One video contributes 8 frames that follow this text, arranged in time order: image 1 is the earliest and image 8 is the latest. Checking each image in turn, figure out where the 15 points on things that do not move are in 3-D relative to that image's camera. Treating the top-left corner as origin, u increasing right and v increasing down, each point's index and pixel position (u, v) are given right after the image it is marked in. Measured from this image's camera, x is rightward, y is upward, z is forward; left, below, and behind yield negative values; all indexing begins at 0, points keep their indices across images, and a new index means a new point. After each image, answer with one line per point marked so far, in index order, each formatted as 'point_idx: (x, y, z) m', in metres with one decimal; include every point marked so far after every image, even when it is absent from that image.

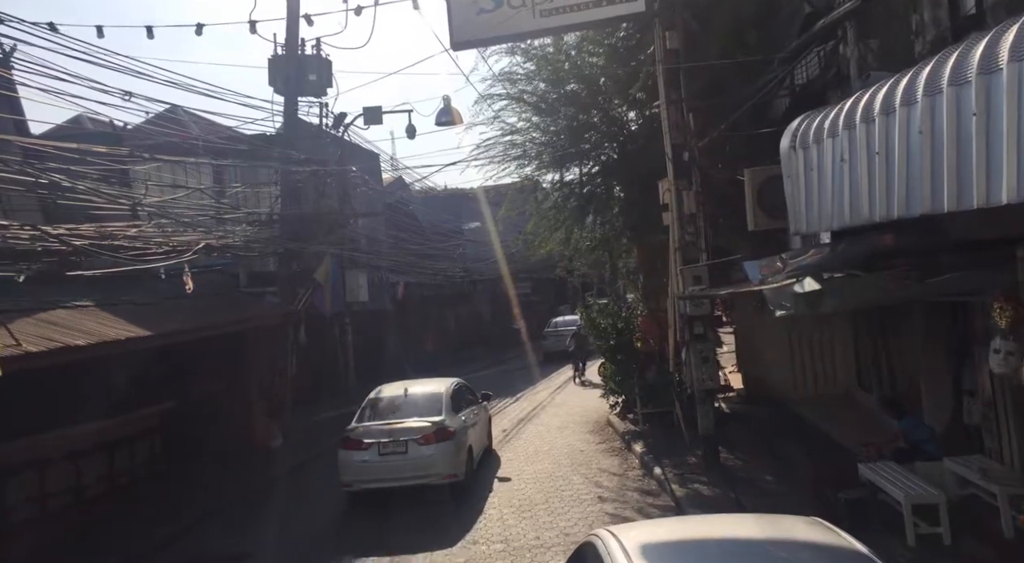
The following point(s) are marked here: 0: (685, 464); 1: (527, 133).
0: (+2.3, -2.5, +9.2) m
1: (+0.3, +2.9, +13.1) m
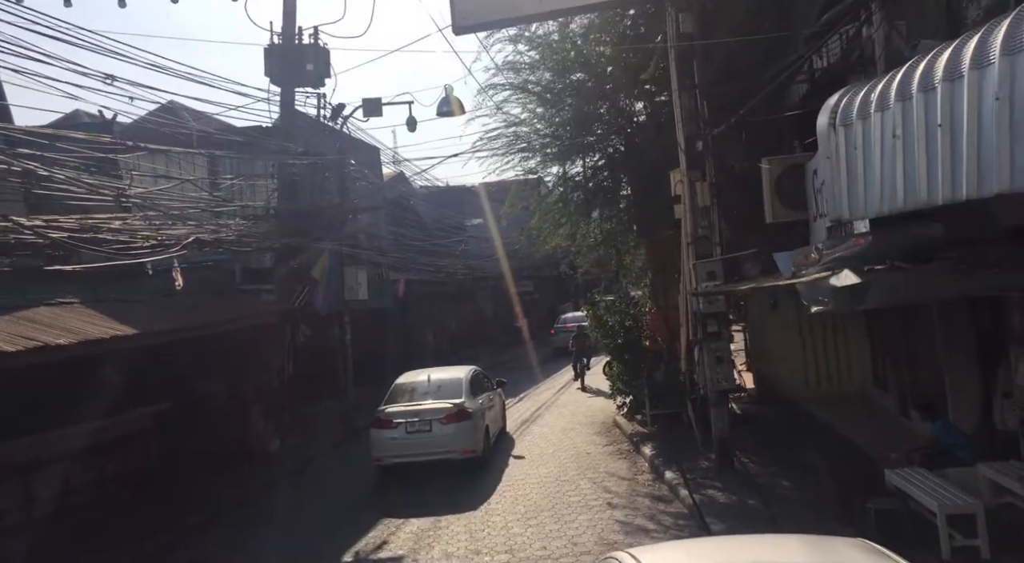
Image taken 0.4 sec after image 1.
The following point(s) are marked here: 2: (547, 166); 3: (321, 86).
0: (+2.4, -2.4, +8.8) m
1: (+0.4, +2.9, +12.7) m
2: (+0.7, +2.2, +13.0) m
3: (-3.7, +3.8, +13.2) m
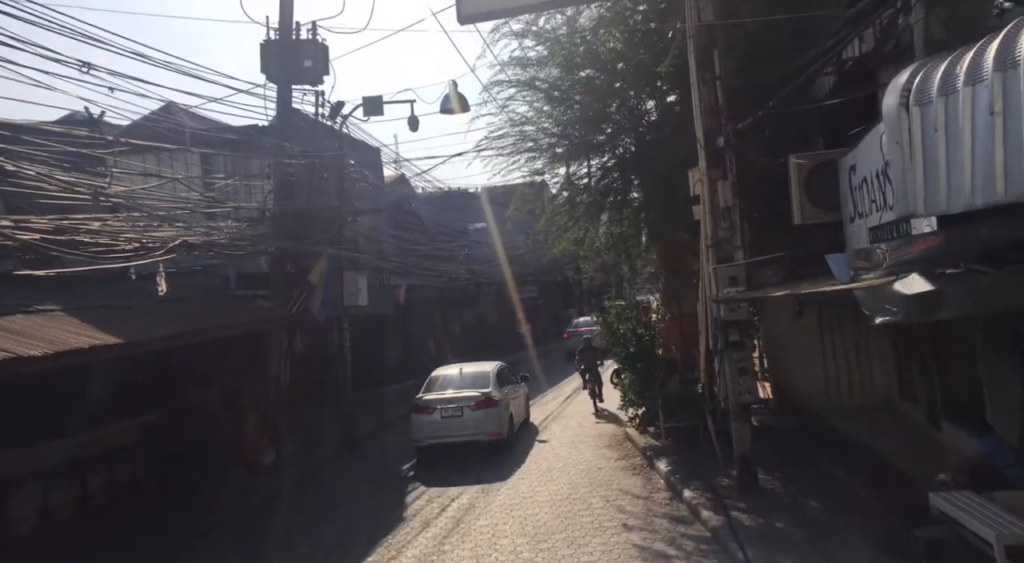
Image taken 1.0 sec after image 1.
0: (+2.5, -2.5, +8.2) m
1: (+0.5, +2.8, +12.2) m
2: (+0.8, +2.1, +12.5) m
3: (-3.6, +3.7, +12.7) m
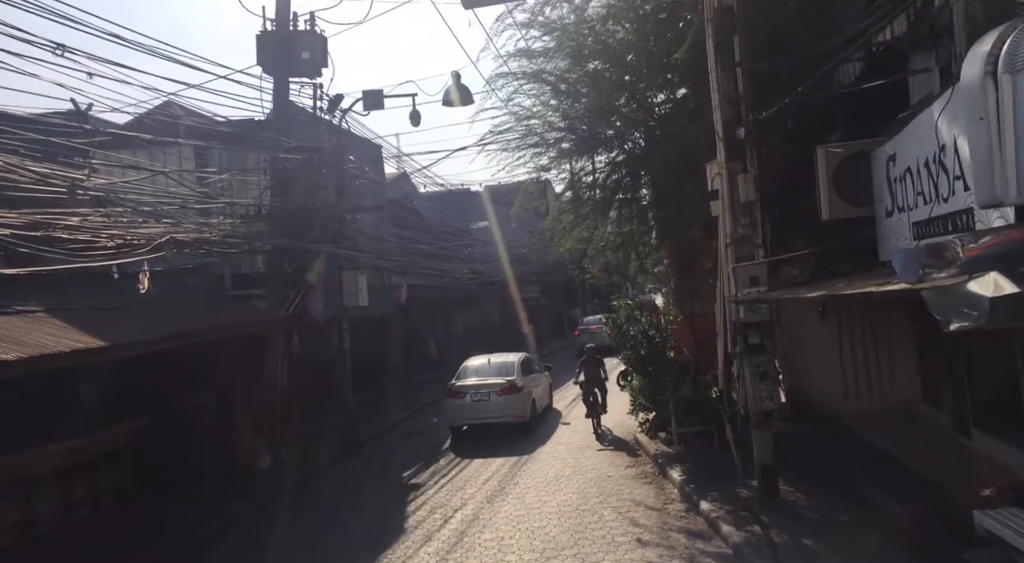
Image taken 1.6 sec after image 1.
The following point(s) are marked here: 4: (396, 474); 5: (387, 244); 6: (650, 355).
0: (+2.6, -2.5, +7.8) m
1: (+0.6, +2.8, +11.7) m
2: (+0.9, +2.1, +12.1) m
3: (-3.5, +3.7, +12.3) m
4: (-1.9, -3.1, +11.0) m
5: (-2.9, +0.9, +15.8) m
6: (+2.2, -1.2, +10.6) m
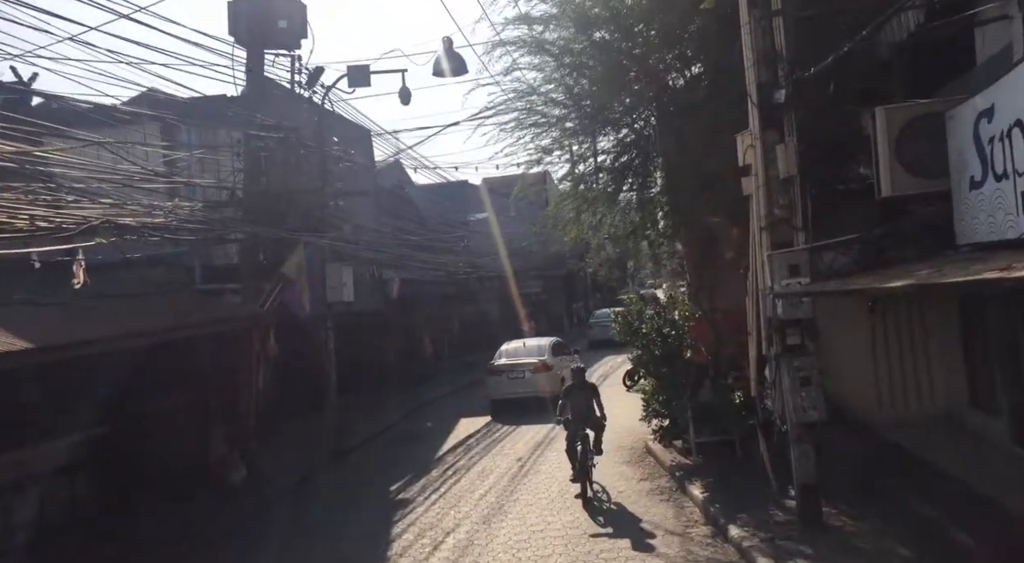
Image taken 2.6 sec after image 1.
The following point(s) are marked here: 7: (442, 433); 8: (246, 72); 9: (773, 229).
0: (+2.6, -2.4, +6.7) m
1: (+0.6, +3.0, +10.6) m
2: (+0.9, +2.2, +11.0) m
3: (-3.5, +3.8, +11.2) m
4: (-1.9, -3.0, +9.9) m
5: (-2.9, +1.0, +14.7) m
6: (+2.2, -1.0, +9.6) m
7: (-1.4, -3.0, +13.3) m
8: (-4.0, +3.1, +10.2) m
9: (+2.5, +0.5, +6.4) m
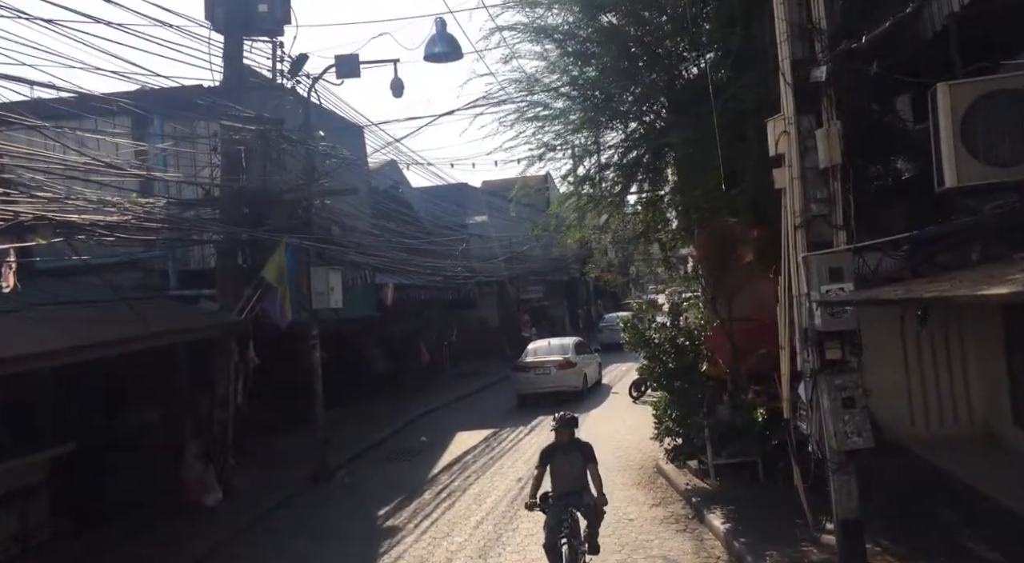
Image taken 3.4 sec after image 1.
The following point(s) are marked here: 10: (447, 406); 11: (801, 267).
0: (+2.6, -2.4, +5.9) m
1: (+0.6, +2.9, +9.9) m
2: (+0.9, +2.2, +10.2) m
3: (-3.5, +3.8, +10.4) m
4: (-1.9, -3.1, +9.1) m
5: (-2.9, +0.9, +13.9) m
6: (+2.2, -1.1, +8.7) m
7: (-1.4, -3.1, +12.5) m
8: (-4.0, +3.1, +9.4) m
9: (+2.5, +0.4, +5.6) m
10: (-1.7, -3.3, +18.1) m
11: (+2.4, +0.1, +5.7) m
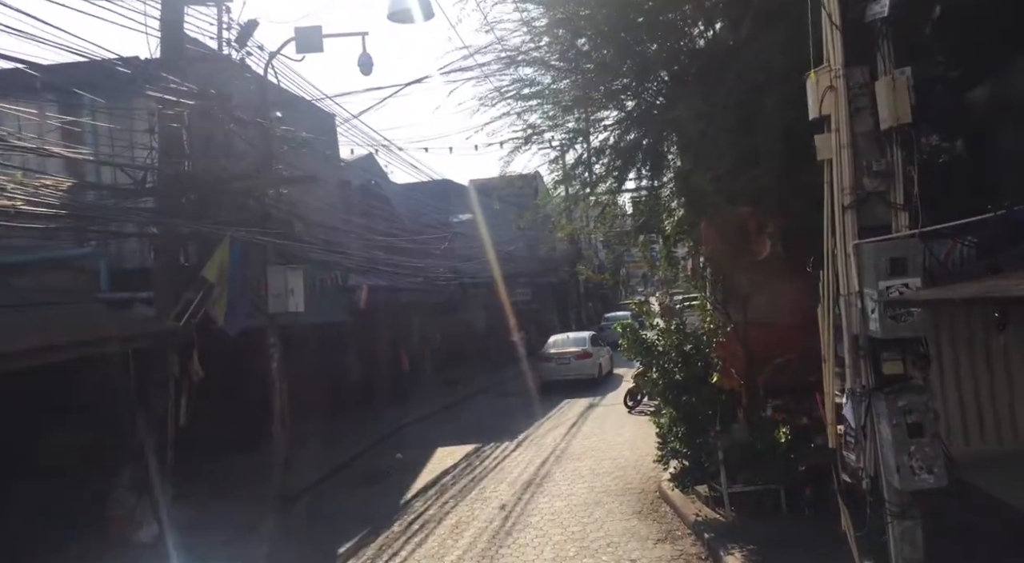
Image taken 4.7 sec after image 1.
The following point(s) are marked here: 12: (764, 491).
0: (+2.4, -2.4, +4.7) m
1: (+0.3, +2.9, +8.7) m
2: (+0.6, +2.2, +9.0) m
3: (-3.8, +3.7, +9.1) m
4: (-2.1, -3.1, +7.8) m
5: (-3.2, +0.9, +12.6) m
6: (+2.0, -1.1, +7.6) m
7: (-1.6, -3.1, +11.3) m
8: (-4.2, +3.1, +8.1) m
9: (+2.3, +0.5, +4.5) m
10: (-2.1, -3.3, +16.8) m
11: (+2.2, +0.2, +4.5) m
12: (+2.7, -2.2, +7.2) m
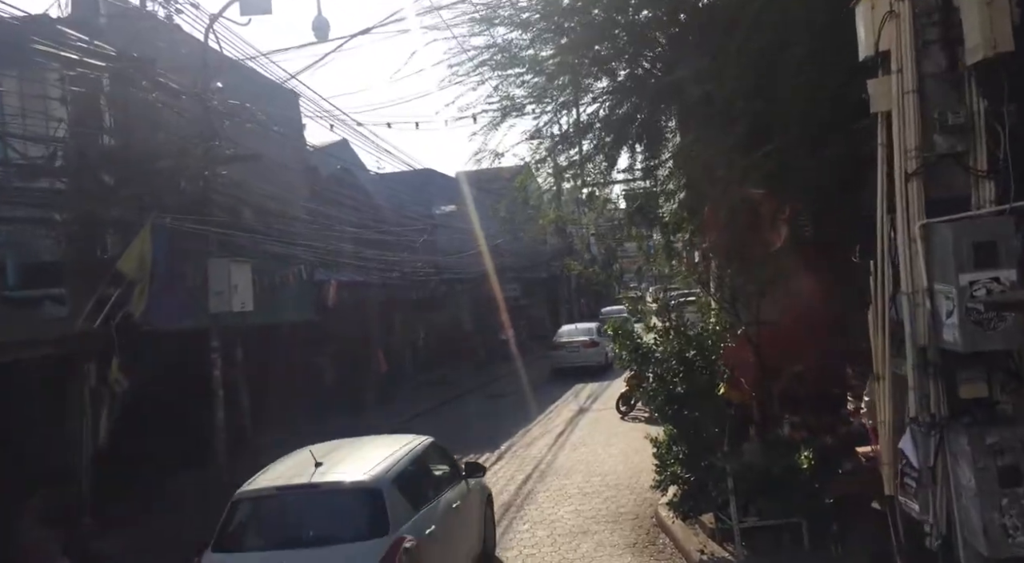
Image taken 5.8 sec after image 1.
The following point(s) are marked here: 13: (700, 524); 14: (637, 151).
0: (+2.2, -2.4, +3.6) m
1: (0.0, +3.0, +7.5) m
2: (+0.3, +2.2, +7.8) m
3: (-4.1, +3.8, +7.9) m
4: (-2.4, -3.0, +6.7) m
5: (-3.5, +0.9, +11.4) m
6: (+1.7, -1.1, +6.4) m
7: (-1.9, -3.0, +10.1) m
8: (-4.5, +3.1, +6.9) m
9: (+2.1, +0.5, +3.3) m
10: (-2.4, -3.2, +15.7) m
11: (+2.0, +0.2, +3.3) m
12: (+2.4, -2.2, +6.0) m
13: (+1.9, -2.4, +6.8) m
14: (+1.5, +1.5, +8.0) m
